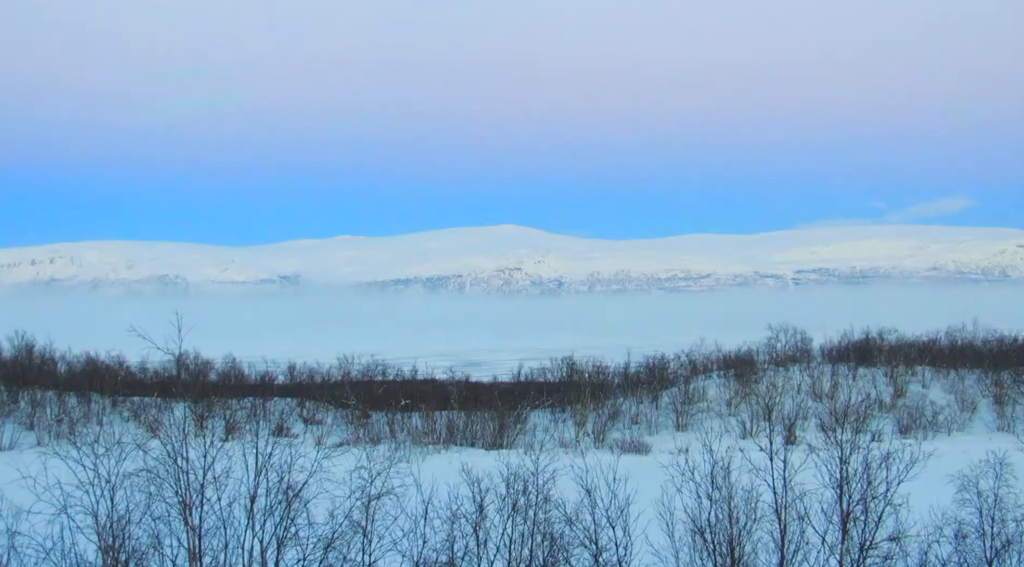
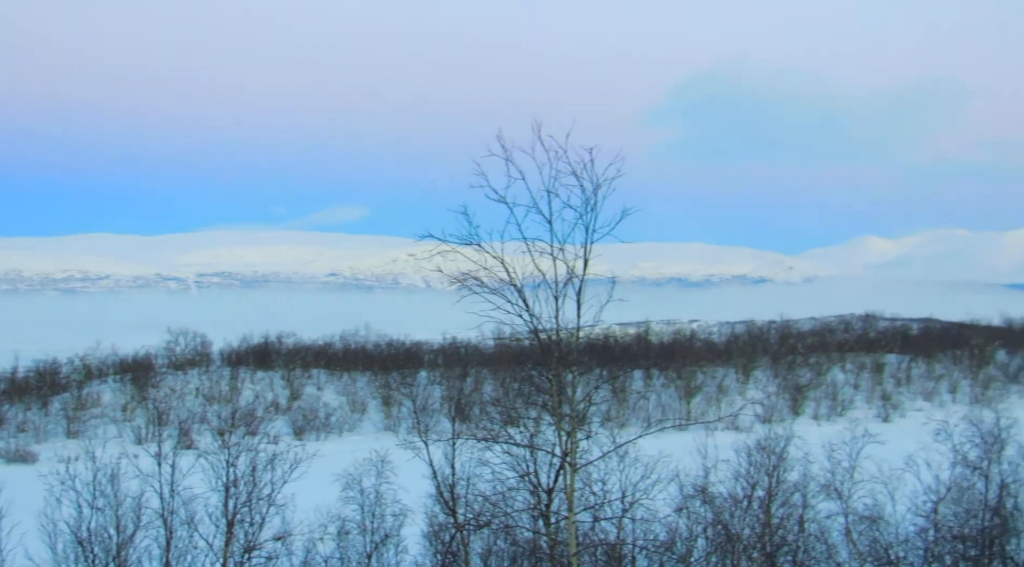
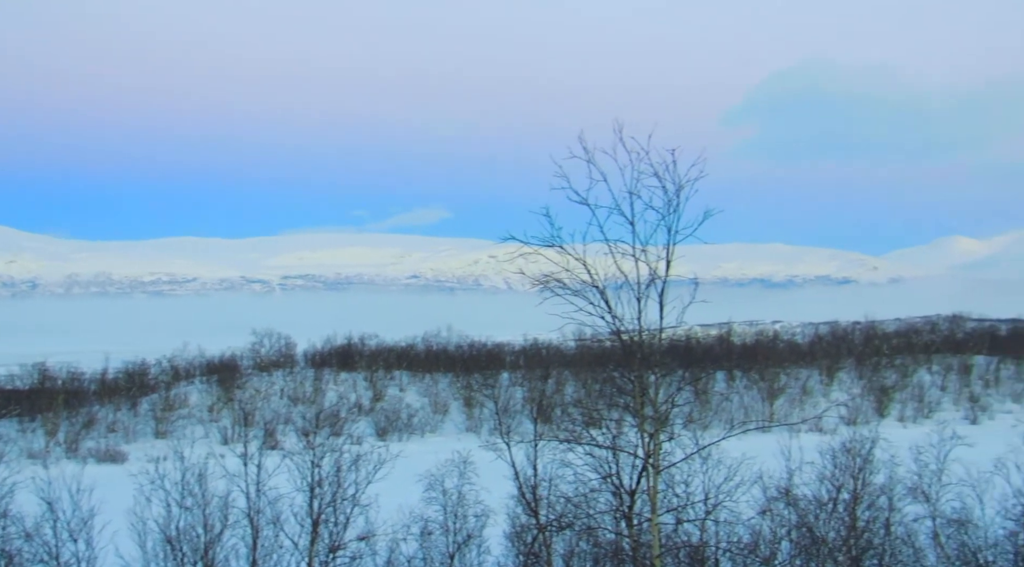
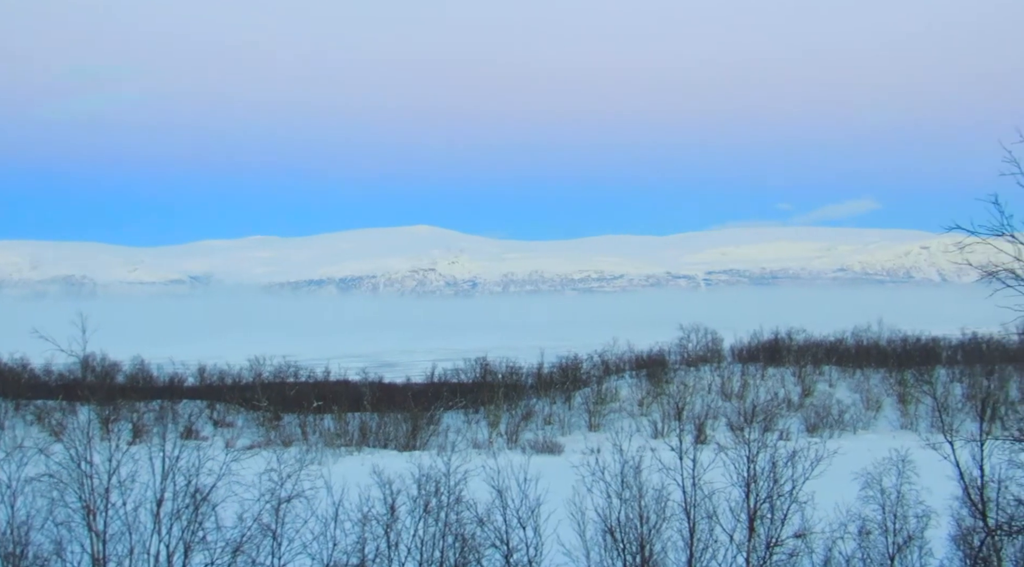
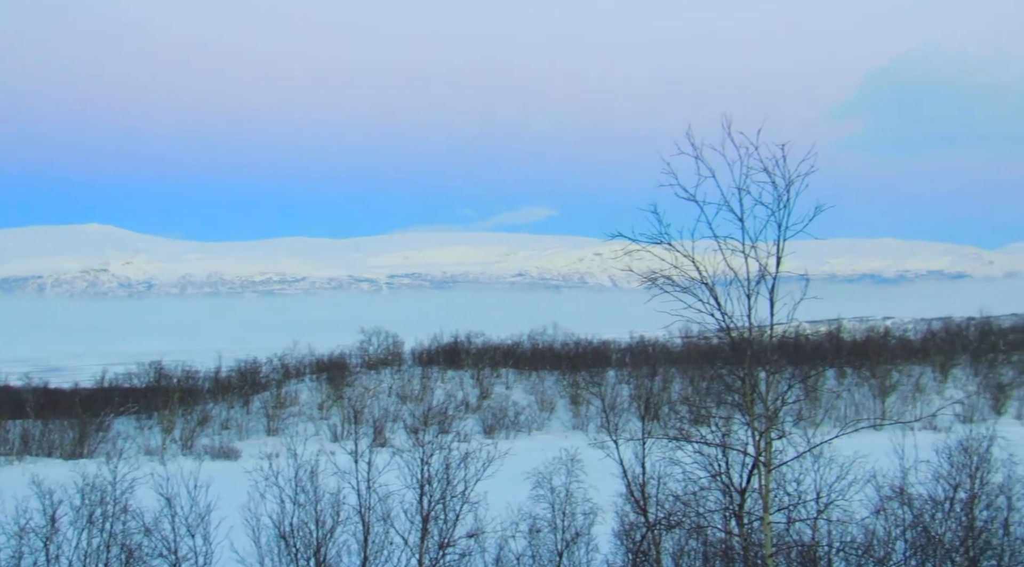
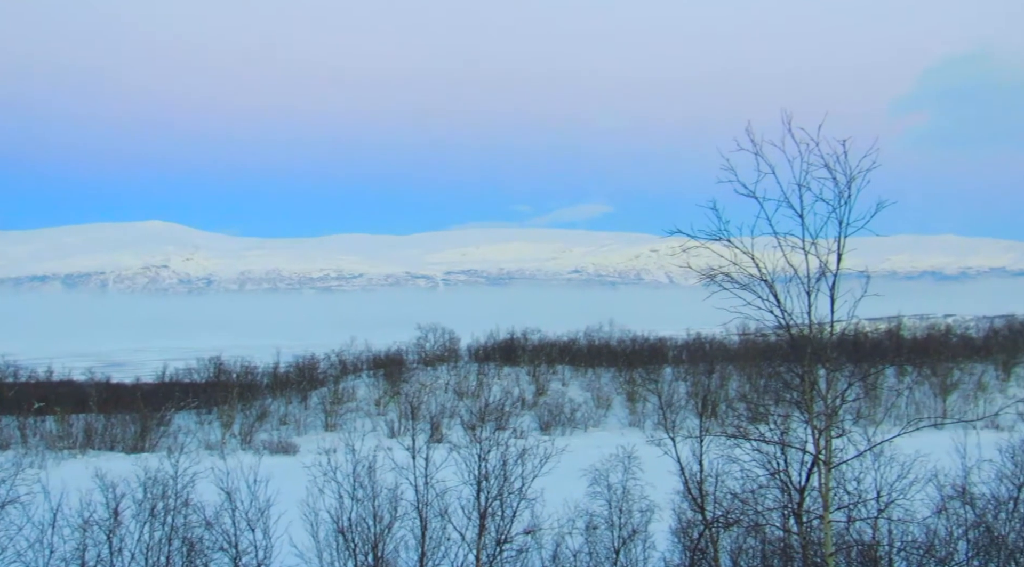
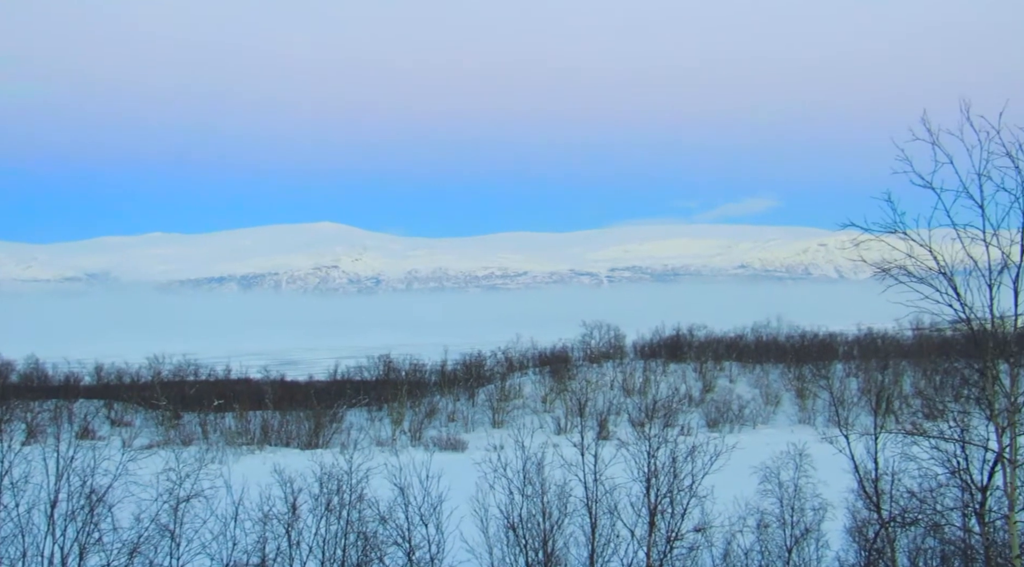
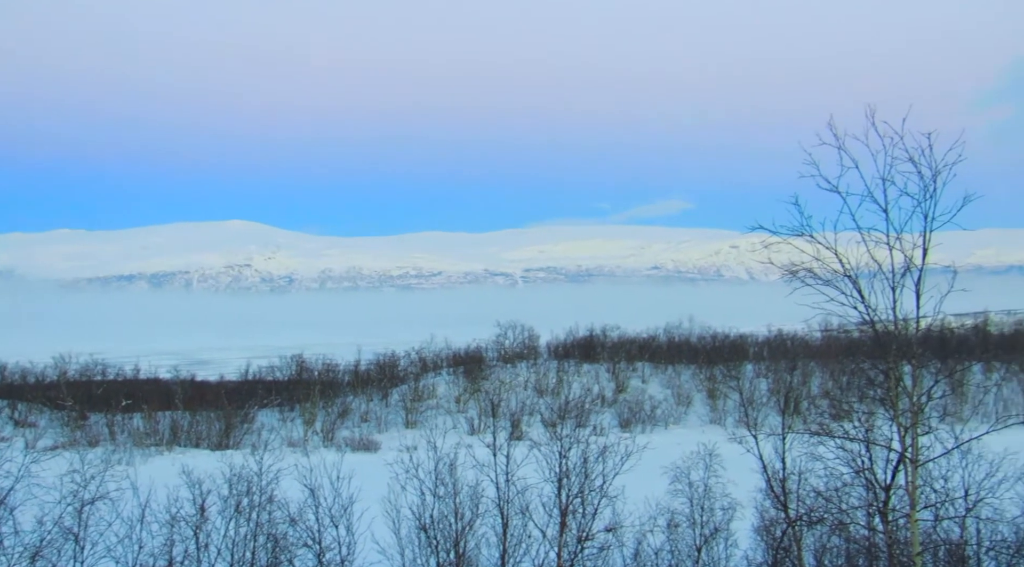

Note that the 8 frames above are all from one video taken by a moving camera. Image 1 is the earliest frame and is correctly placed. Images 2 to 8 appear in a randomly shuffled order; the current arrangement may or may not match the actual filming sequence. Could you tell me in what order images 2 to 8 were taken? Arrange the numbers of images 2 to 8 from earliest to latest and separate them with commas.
4, 7, 8, 6, 5, 3, 2
